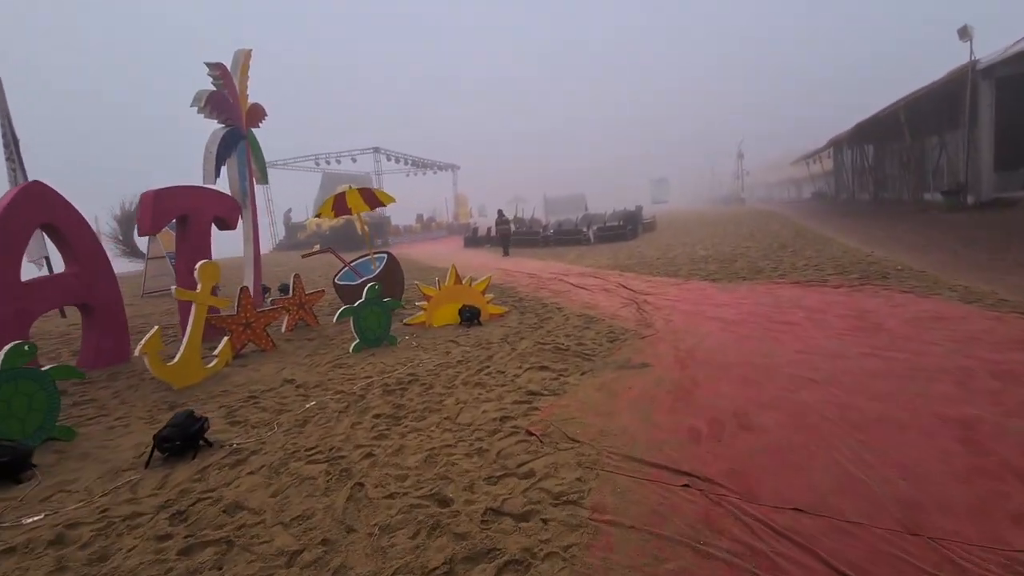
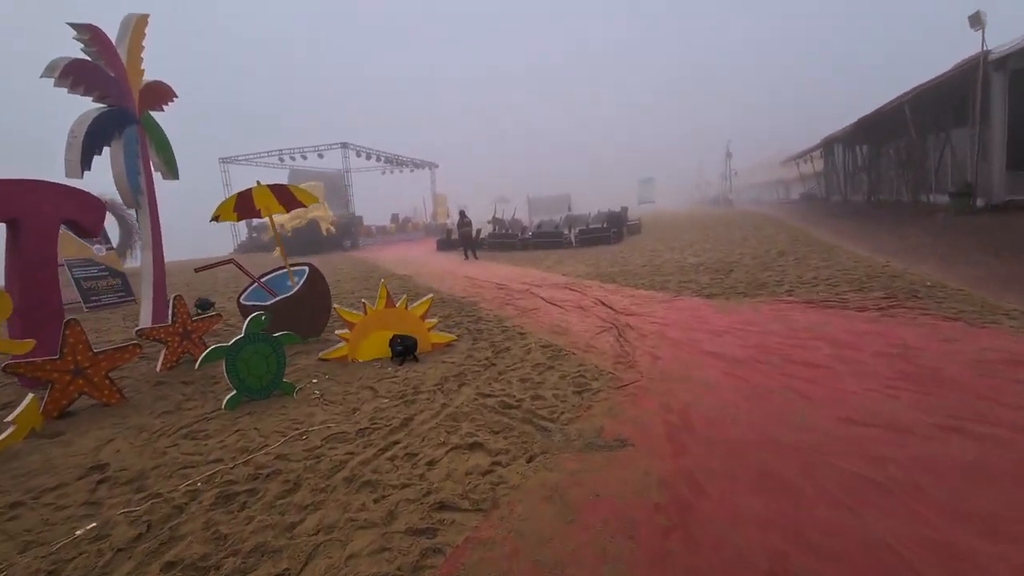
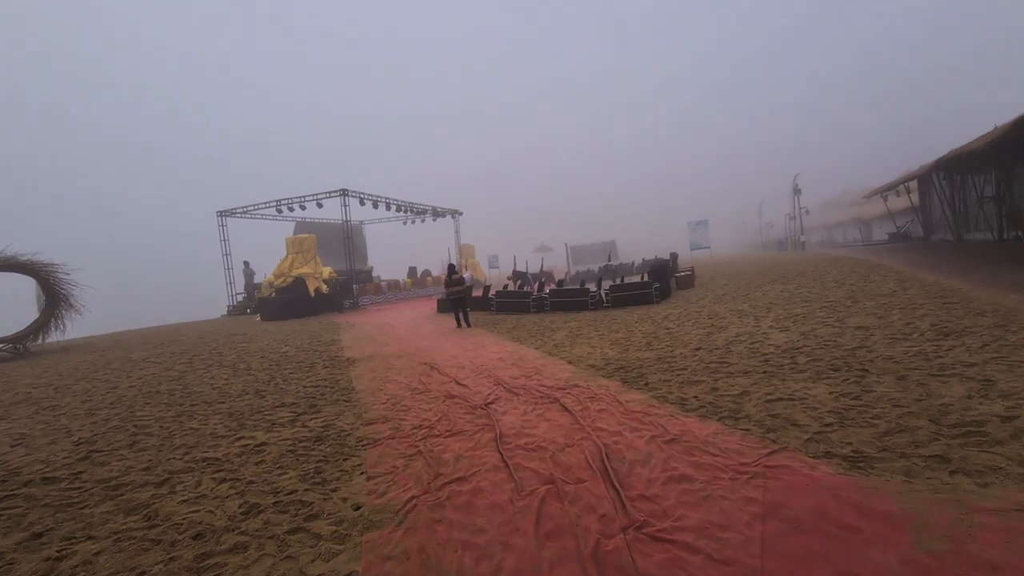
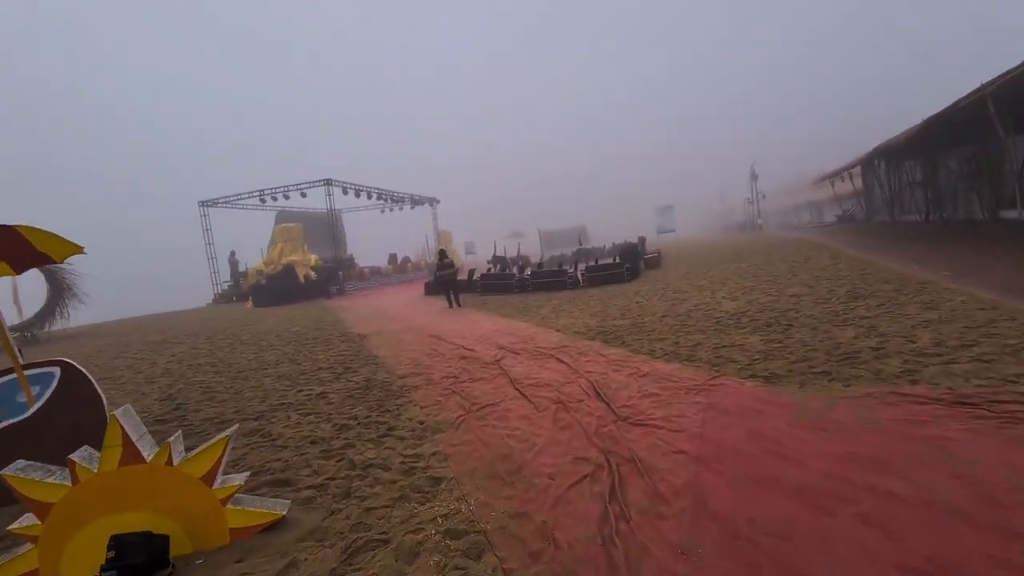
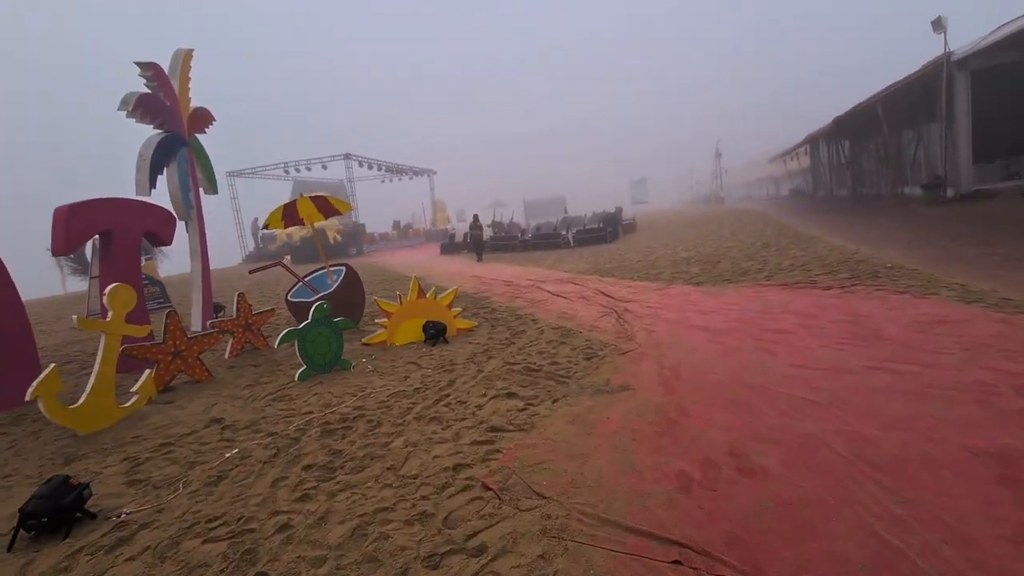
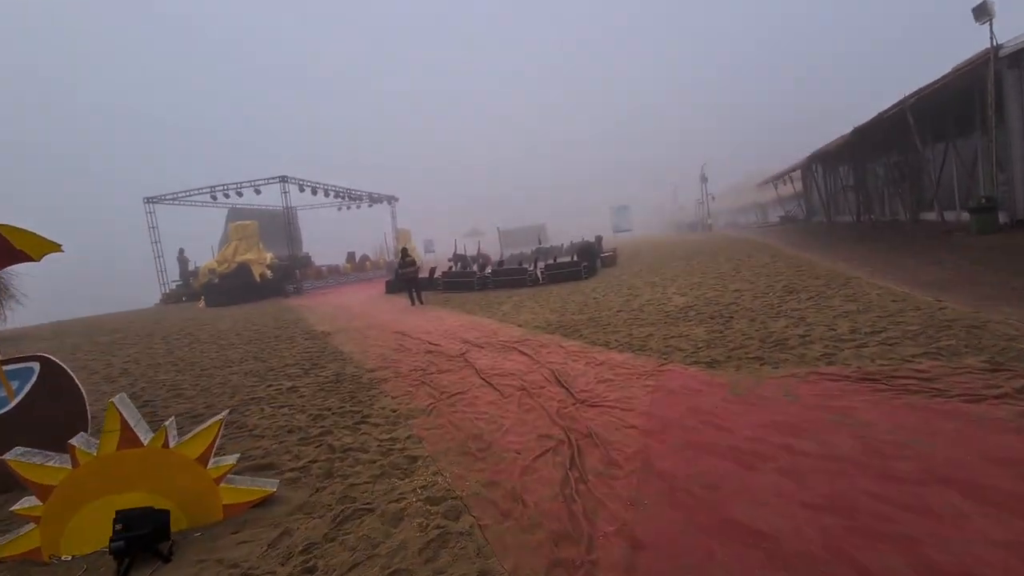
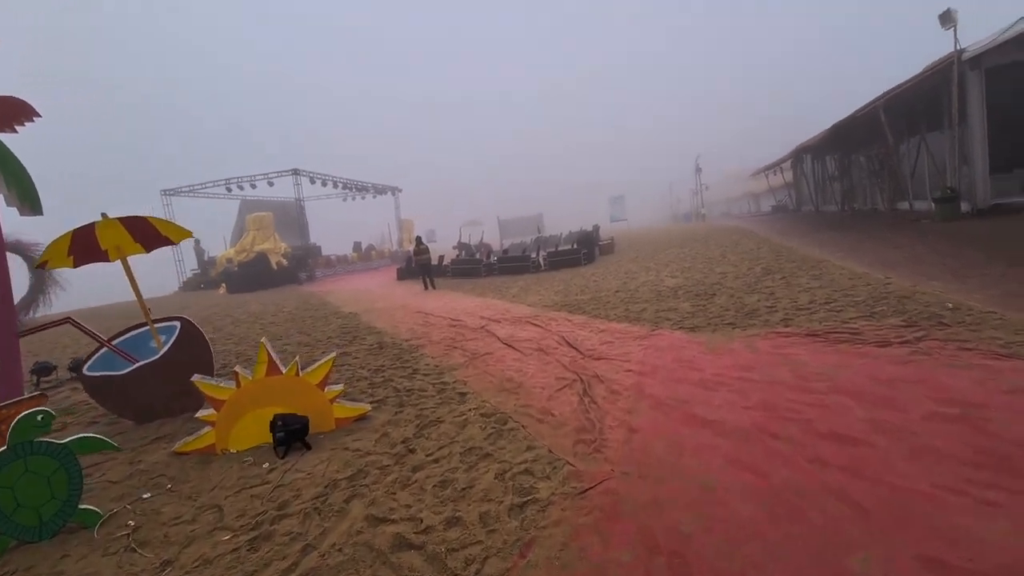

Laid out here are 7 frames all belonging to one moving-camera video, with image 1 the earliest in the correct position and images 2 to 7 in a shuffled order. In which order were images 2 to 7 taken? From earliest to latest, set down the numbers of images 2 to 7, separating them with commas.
5, 2, 7, 6, 4, 3
